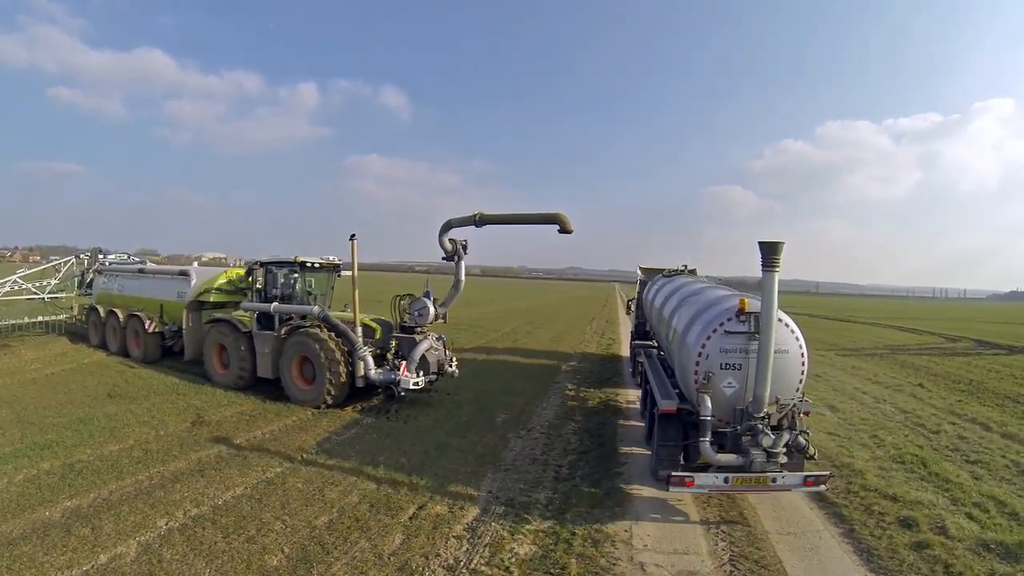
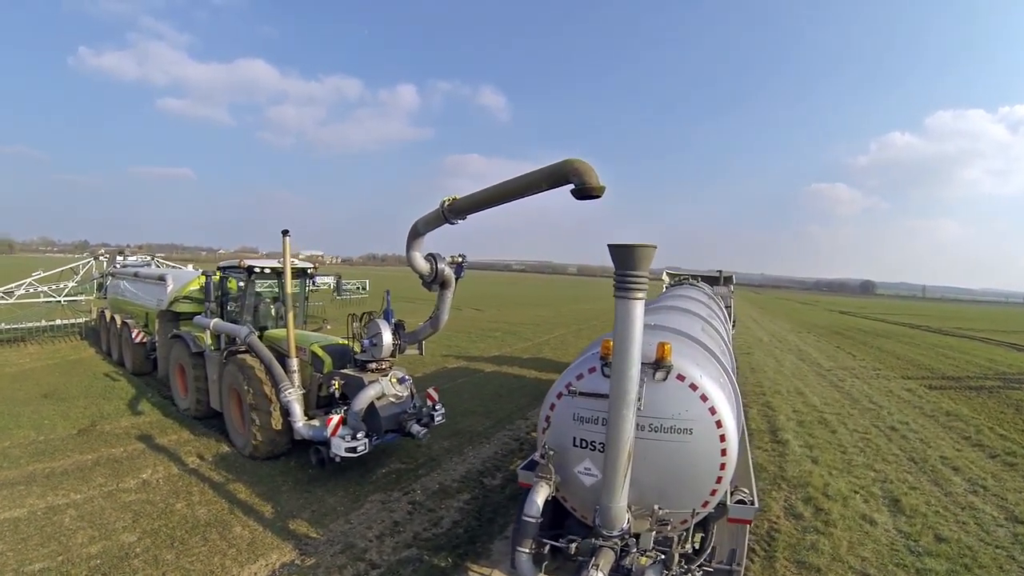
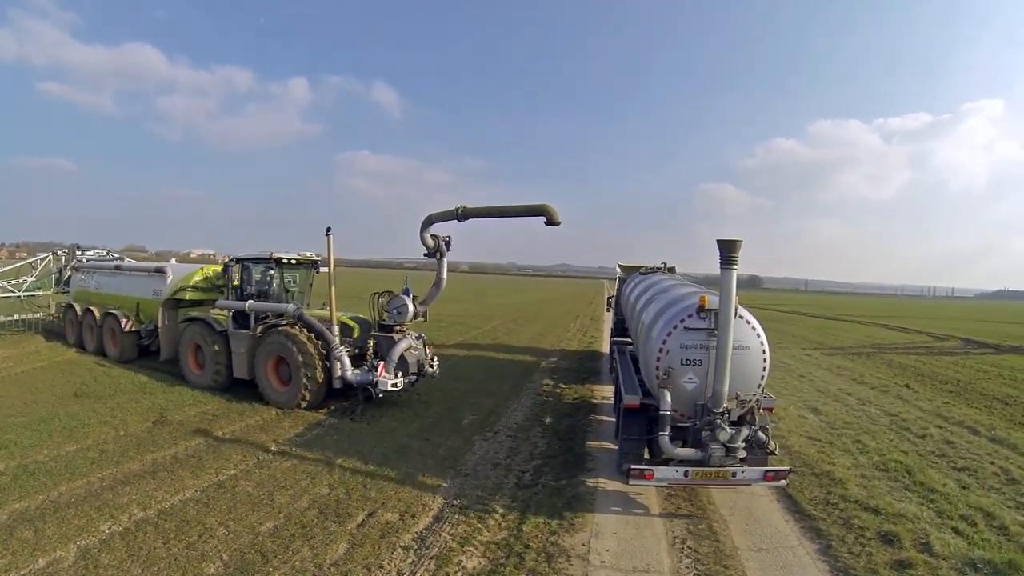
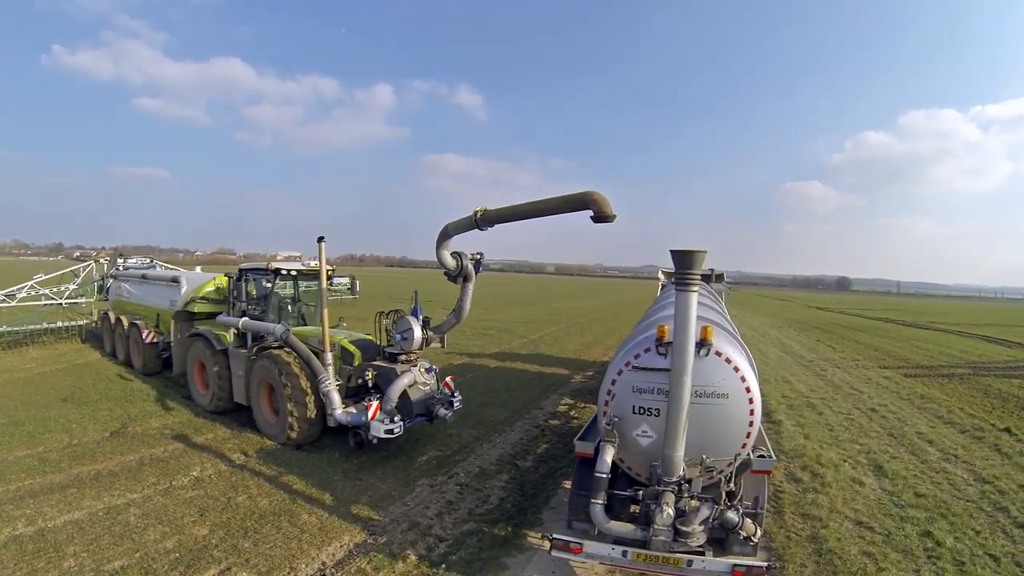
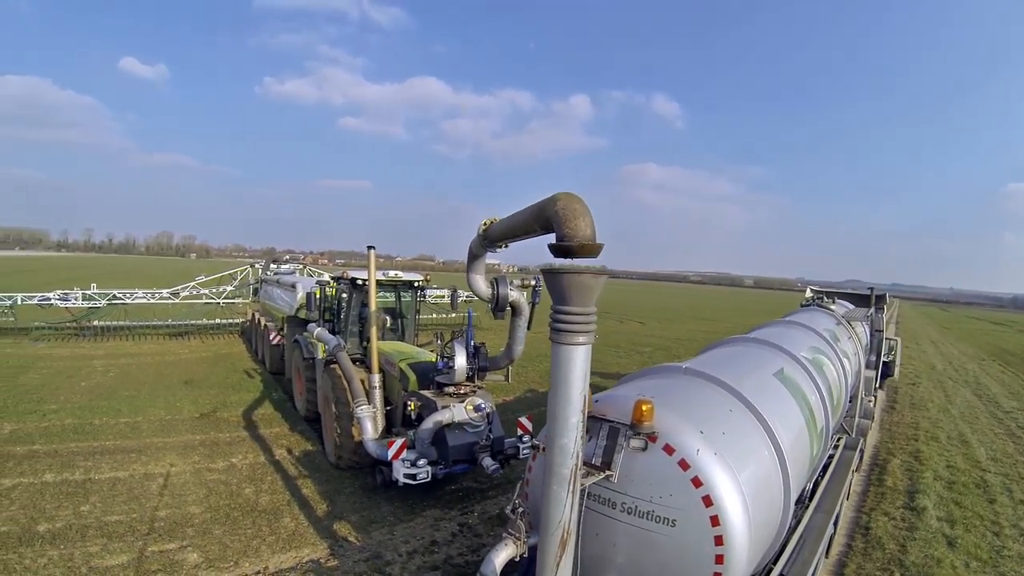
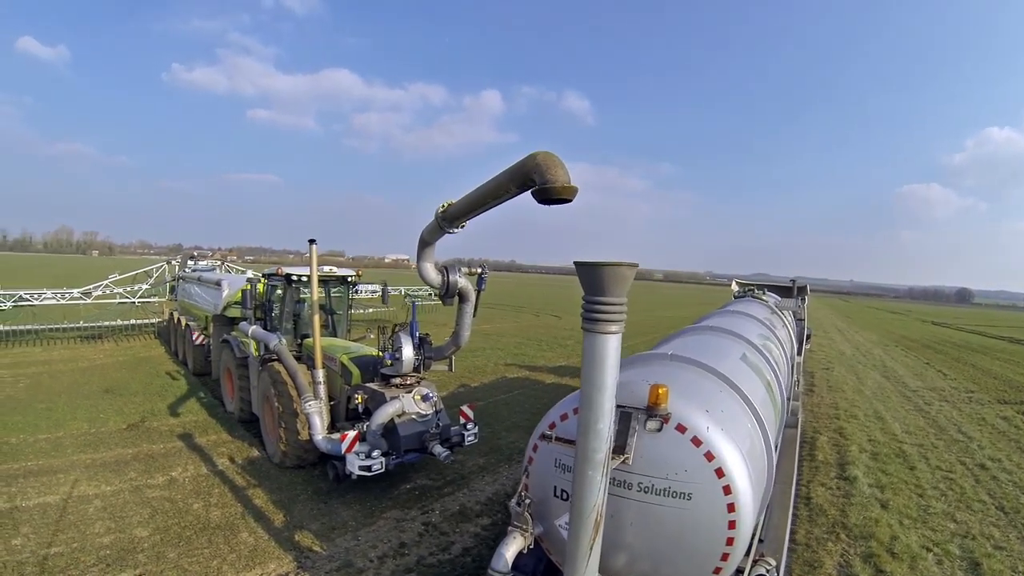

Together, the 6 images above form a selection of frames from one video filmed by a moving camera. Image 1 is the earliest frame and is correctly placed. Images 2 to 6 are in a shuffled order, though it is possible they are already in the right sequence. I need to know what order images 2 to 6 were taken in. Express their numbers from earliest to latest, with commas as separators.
3, 4, 2, 6, 5
